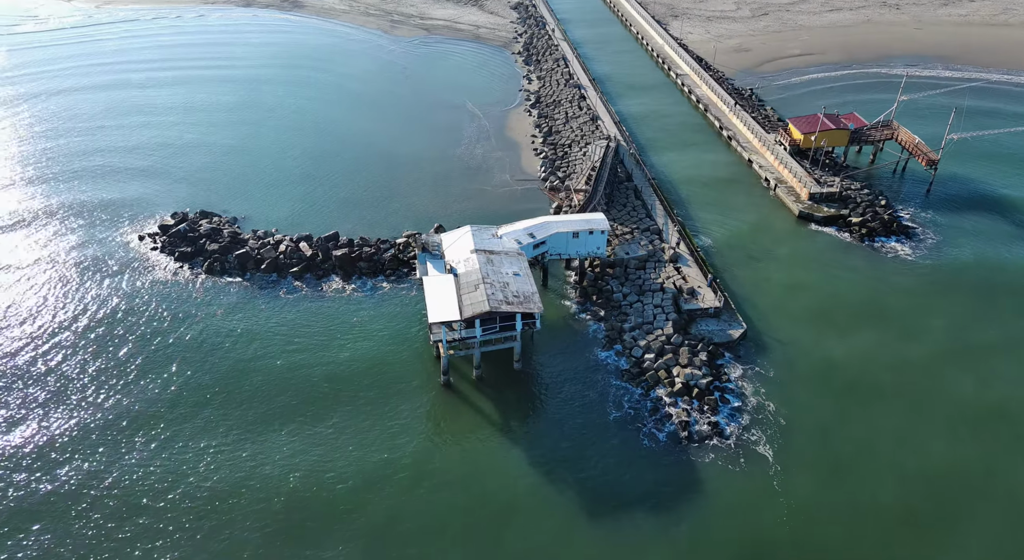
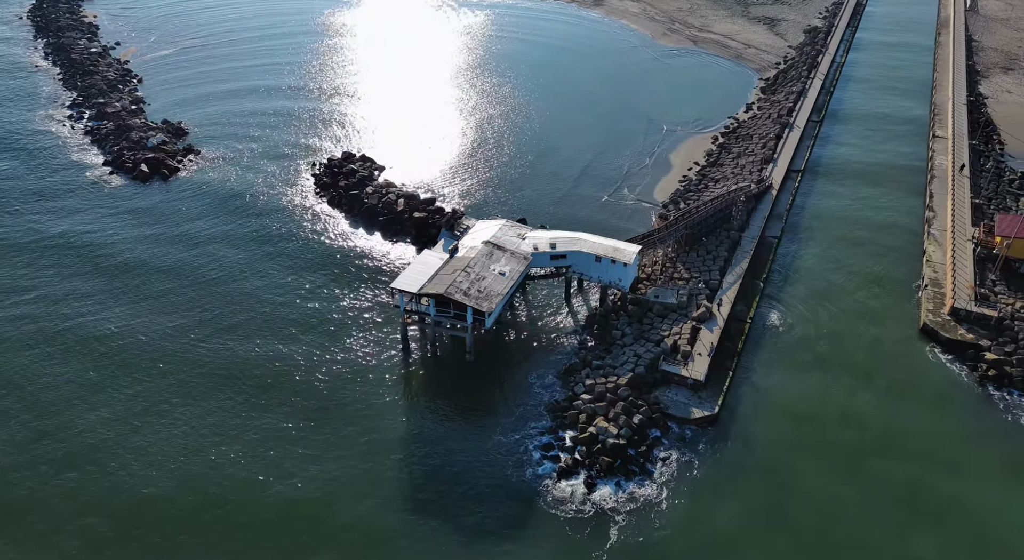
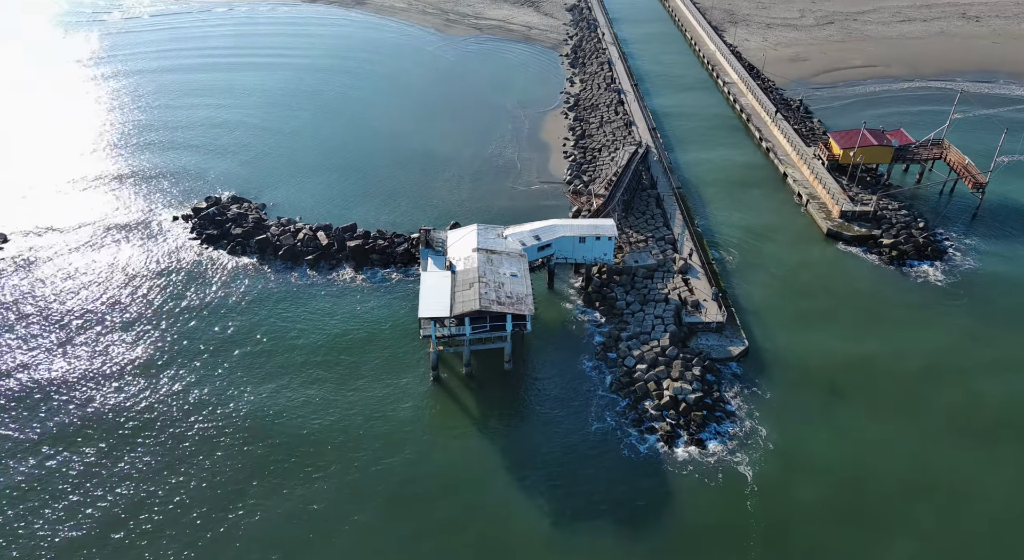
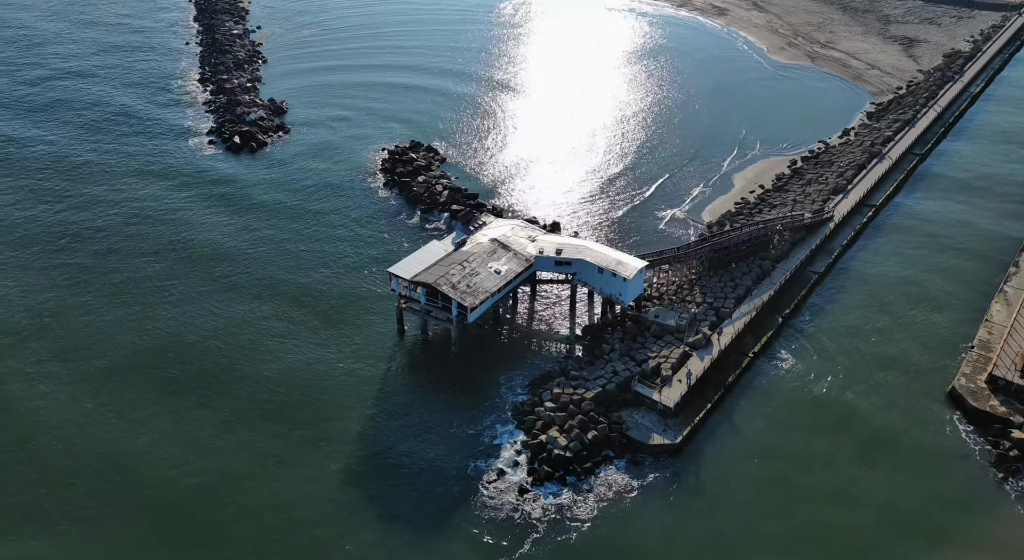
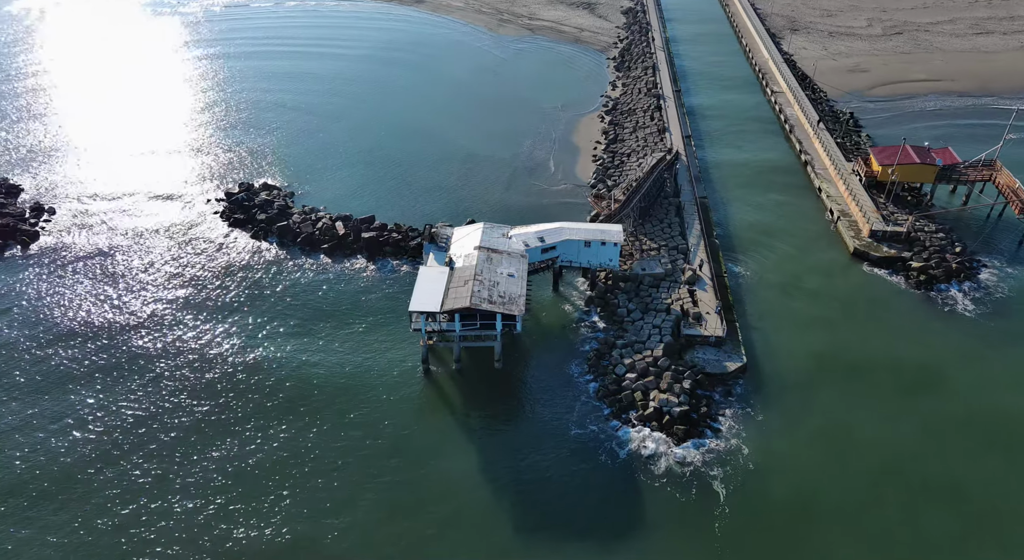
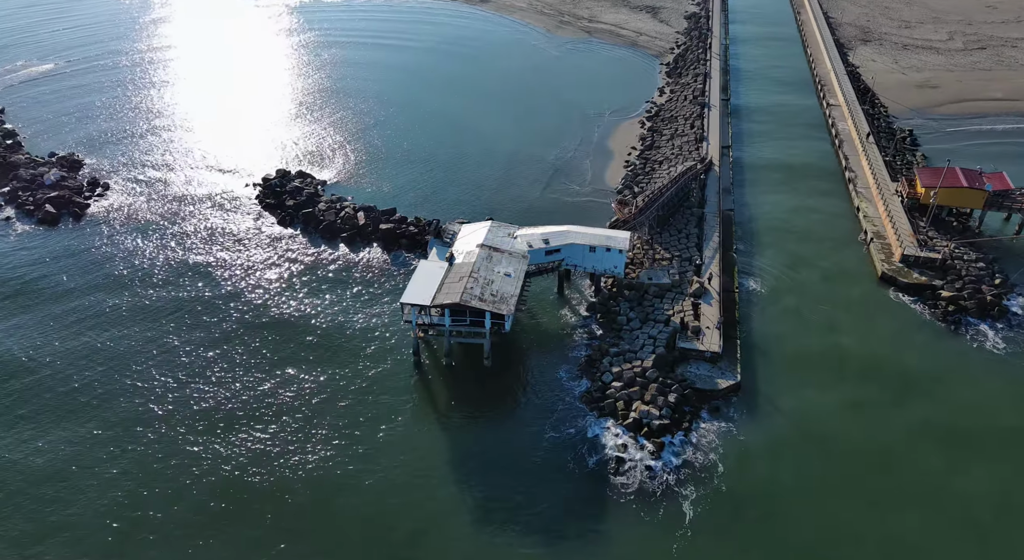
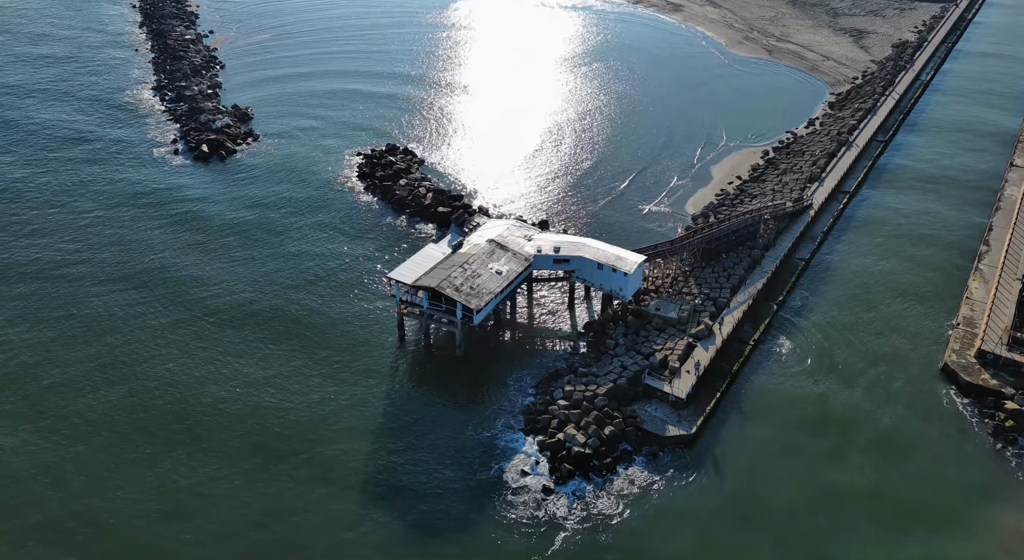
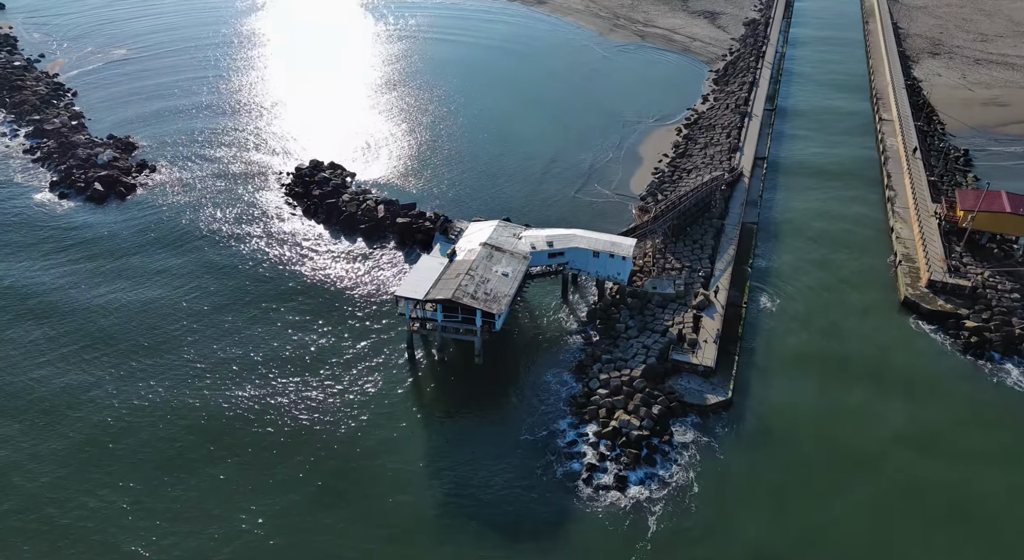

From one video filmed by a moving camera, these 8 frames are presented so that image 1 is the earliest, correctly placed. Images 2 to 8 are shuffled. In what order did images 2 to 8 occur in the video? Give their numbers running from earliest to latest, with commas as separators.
3, 5, 6, 8, 2, 7, 4
